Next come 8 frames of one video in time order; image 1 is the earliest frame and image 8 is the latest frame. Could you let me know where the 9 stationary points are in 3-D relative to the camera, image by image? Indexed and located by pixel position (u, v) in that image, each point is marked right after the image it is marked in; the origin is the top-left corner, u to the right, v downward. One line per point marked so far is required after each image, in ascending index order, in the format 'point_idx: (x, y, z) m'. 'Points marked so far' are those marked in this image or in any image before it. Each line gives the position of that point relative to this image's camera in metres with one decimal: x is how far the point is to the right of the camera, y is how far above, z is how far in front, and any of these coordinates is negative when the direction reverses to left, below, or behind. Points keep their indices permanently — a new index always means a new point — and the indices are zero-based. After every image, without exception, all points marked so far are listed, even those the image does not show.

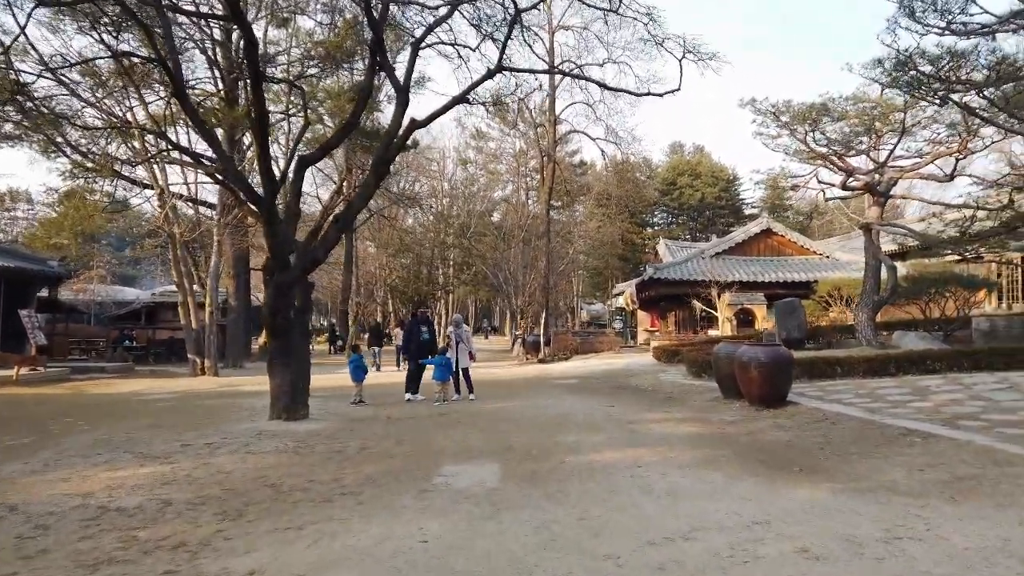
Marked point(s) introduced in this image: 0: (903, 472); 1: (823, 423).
0: (+3.4, -1.6, +6.6) m
1: (+3.9, -1.7, +9.5) m
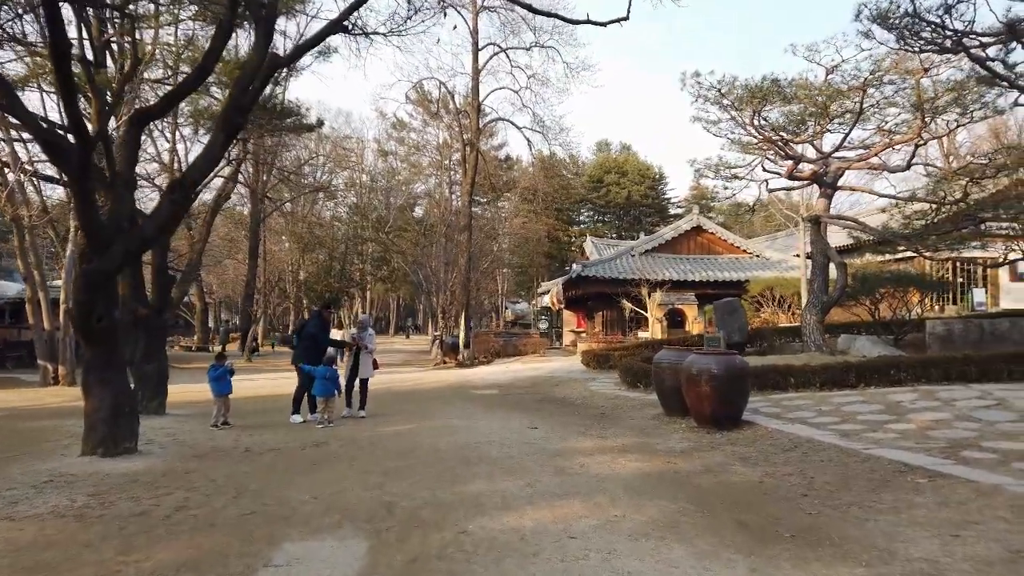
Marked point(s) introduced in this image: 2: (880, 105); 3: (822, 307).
0: (+2.7, -1.6, +4.7) m
1: (+2.9, -1.7, +7.7) m
2: (+7.1, +3.5, +14.3) m
3: (+6.3, -0.4, +15.2) m
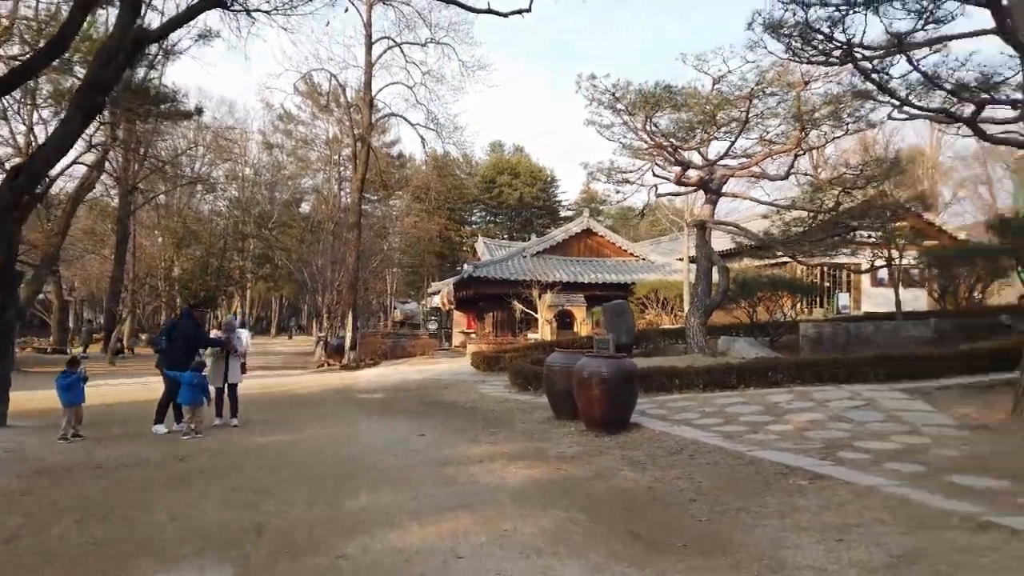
0: (+2.0, -1.6, +4.7) m
1: (+1.7, -1.7, +7.7) m
2: (+5.0, +3.4, +14.9) m
3: (+4.1, -0.5, +15.7) m
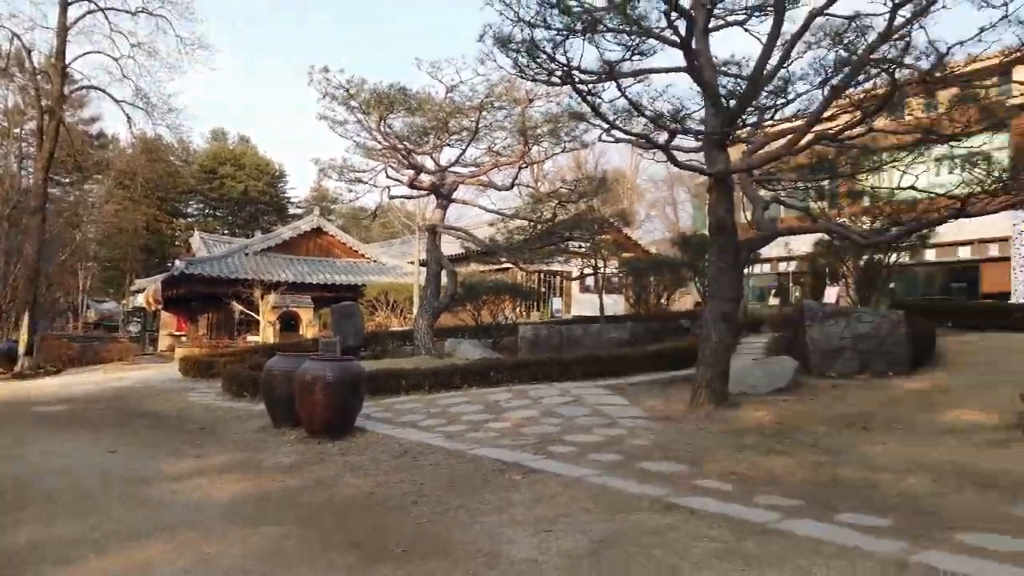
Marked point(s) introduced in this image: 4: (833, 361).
0: (+0.1, -1.7, +5.0) m
1: (-1.1, -1.8, +7.7) m
2: (-0.5, +3.4, +15.6) m
3: (-1.7, -0.5, +16.0) m
4: (+4.7, -1.1, +11.1) m
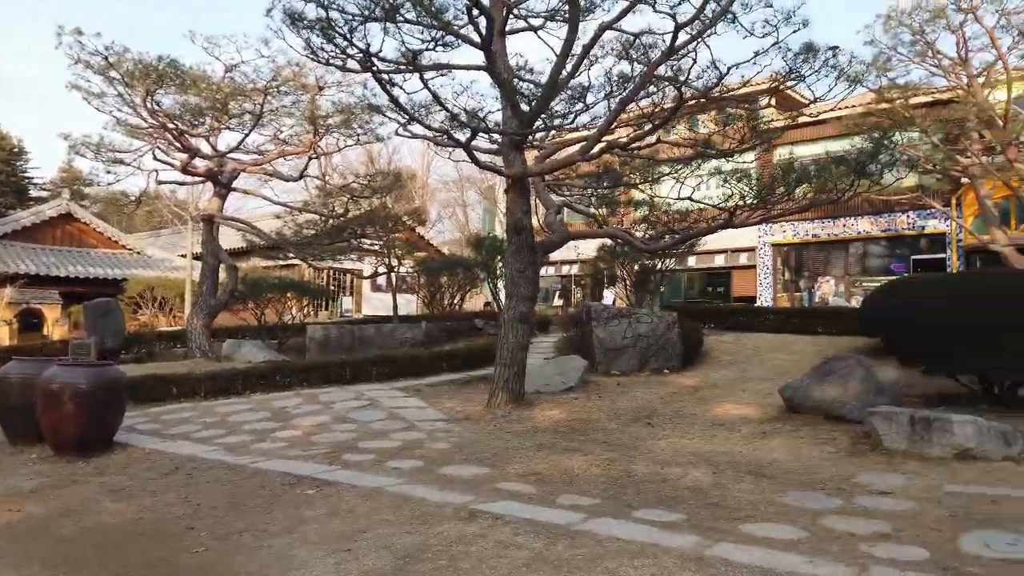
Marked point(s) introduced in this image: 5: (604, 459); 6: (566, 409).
0: (-1.1, -1.7, +4.5) m
1: (-3.0, -1.7, +6.8) m
2: (-4.6, +3.4, +14.6) m
3: (-5.9, -0.4, +14.6) m
4: (+1.6, -1.1, +11.7) m
5: (+0.9, -1.6, +7.0) m
6: (+0.7, -1.5, +9.4) m
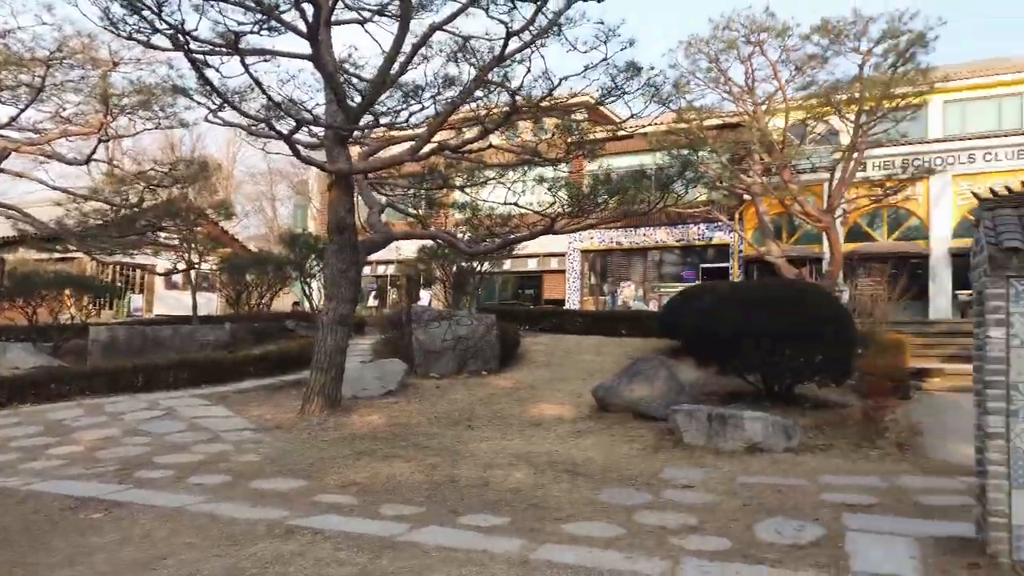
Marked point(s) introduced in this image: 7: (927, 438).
0: (-2.1, -1.7, +4.0) m
1: (-4.5, -1.7, +5.7) m
2: (-7.8, +3.5, +12.9) m
3: (-9.2, -0.4, +12.6) m
4: (-1.2, -1.1, +11.7) m
5: (-0.8, -1.6, +6.9) m
6: (-1.6, -1.5, +9.2) m
7: (+4.1, -1.5, +7.4) m
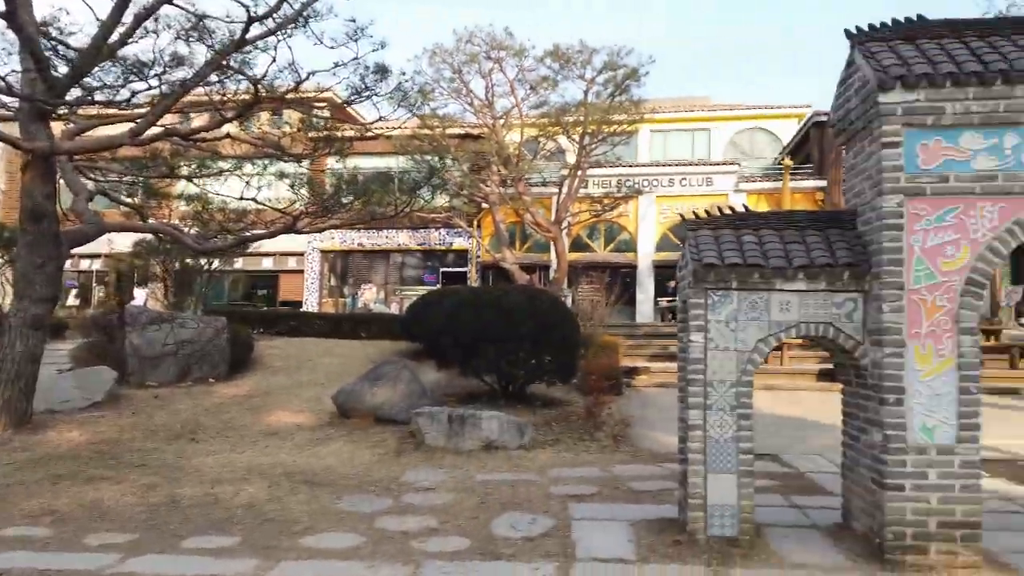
0: (-3.3, -1.6, +3.0) m
1: (-6.2, -1.6, +3.8) m
2: (-11.6, +3.6, +9.5) m
3: (-12.9, -0.2, +8.7) m
4: (-5.1, -1.1, +10.5) m
5: (-3.1, -1.6, +6.2) m
6: (-4.6, -1.5, +8.1) m
7: (+1.4, -1.6, +8.3) m
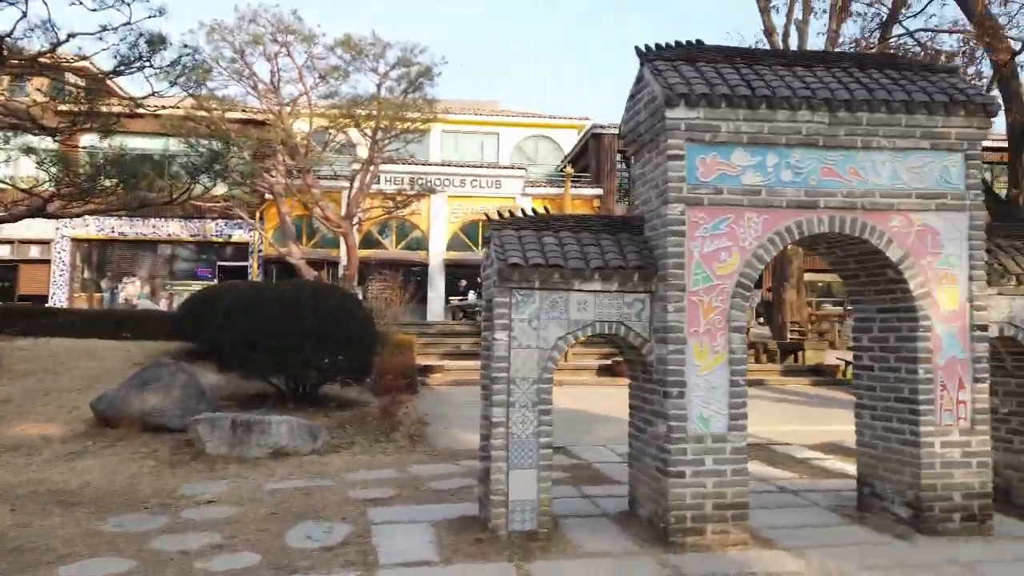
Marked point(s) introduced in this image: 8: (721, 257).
0: (-3.9, -1.6, +1.9) m
1: (-6.9, -1.5, +1.9) m
2: (-13.6, +3.8, +5.8) m
3: (-14.7, 0.0, +4.7) m
4: (-7.7, -1.0, +8.6) m
5: (-4.6, -1.6, +5.0) m
6: (-6.5, -1.4, +6.4) m
7: (-0.9, -1.6, +8.3) m
8: (+1.2, +0.2, +4.4) m
